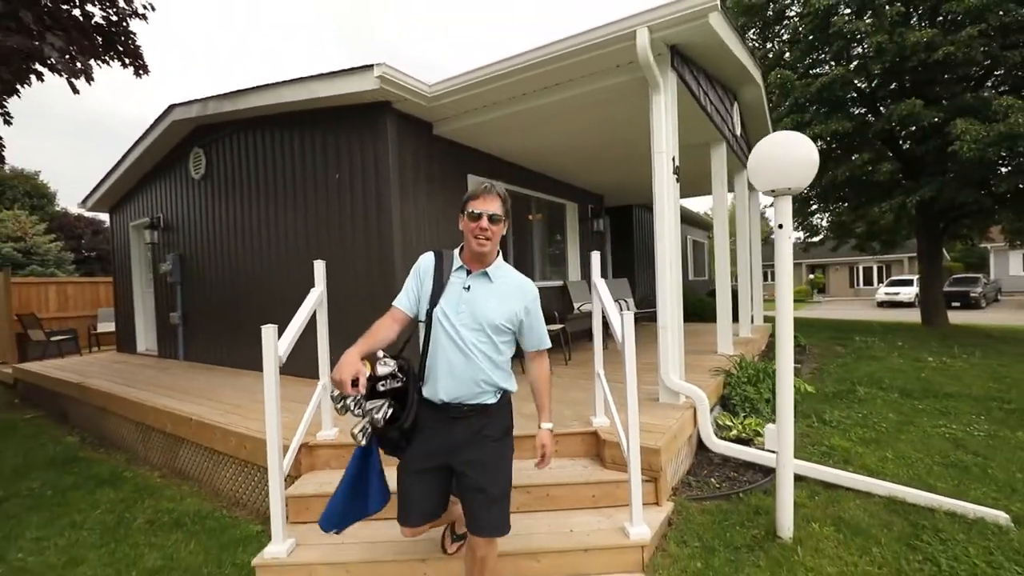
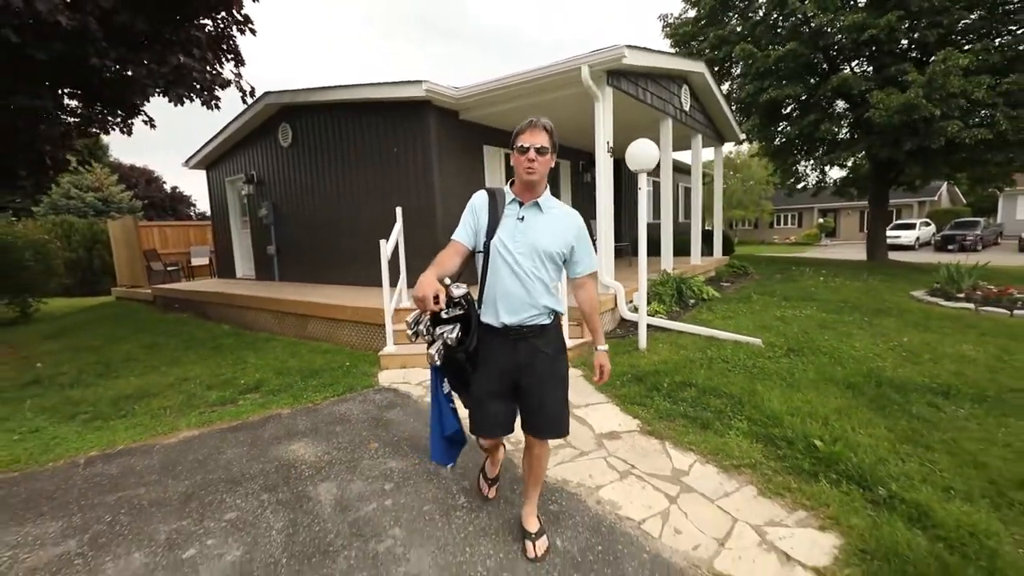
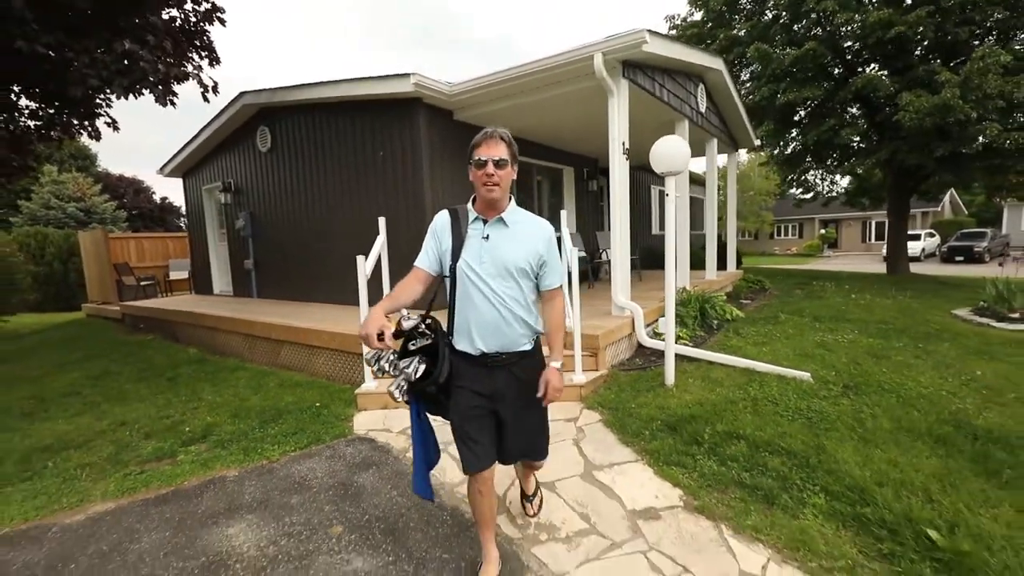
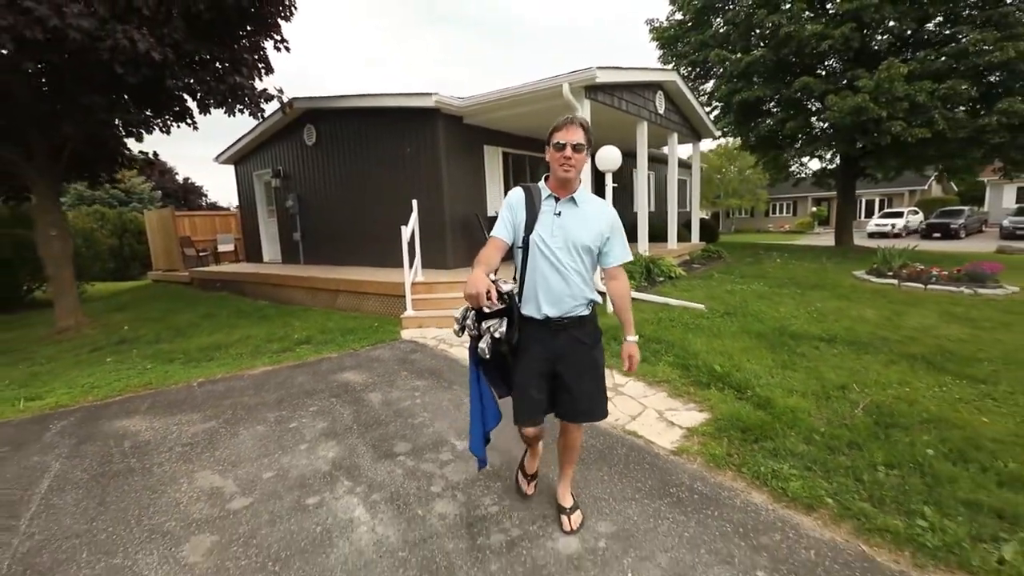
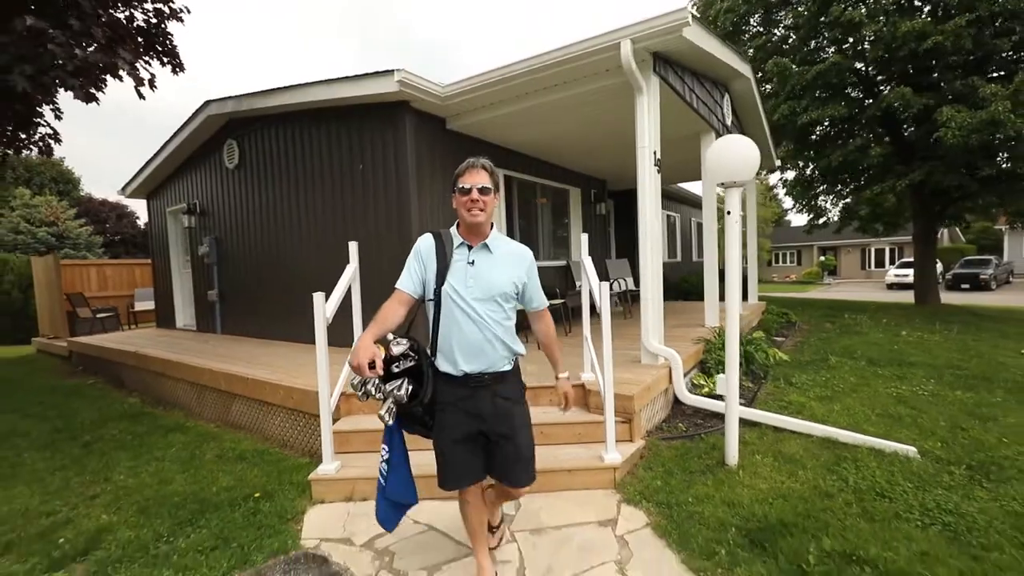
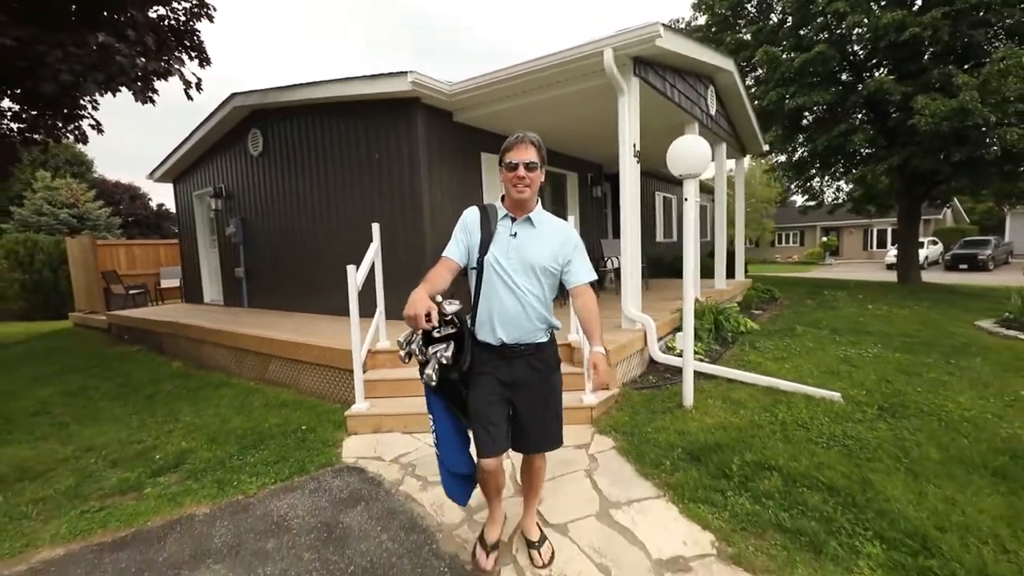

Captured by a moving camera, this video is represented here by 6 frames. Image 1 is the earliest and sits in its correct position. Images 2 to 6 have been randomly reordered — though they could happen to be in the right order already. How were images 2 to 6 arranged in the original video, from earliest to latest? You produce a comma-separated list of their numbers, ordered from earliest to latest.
5, 6, 3, 2, 4
